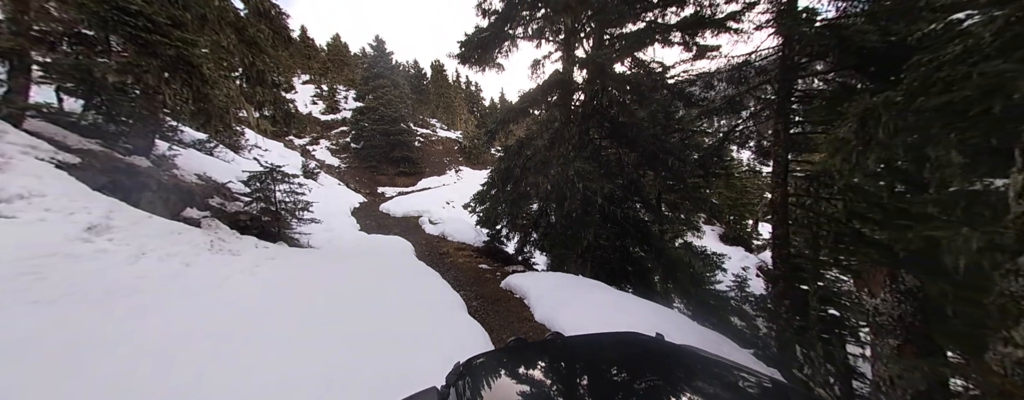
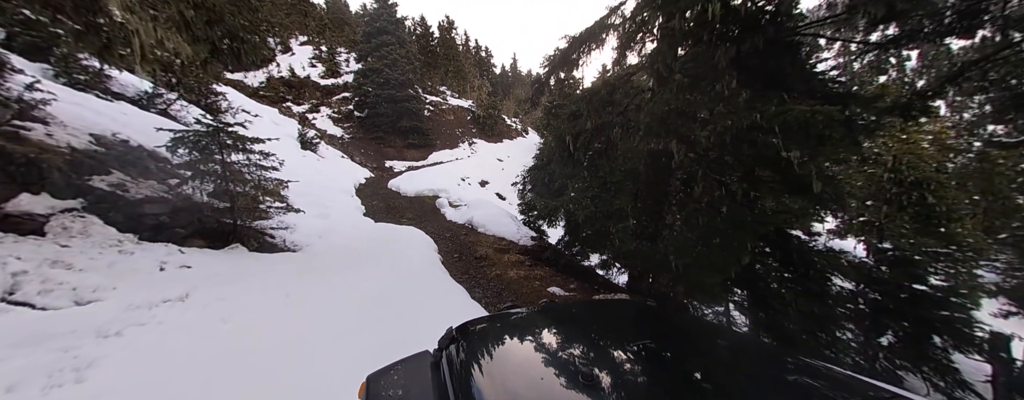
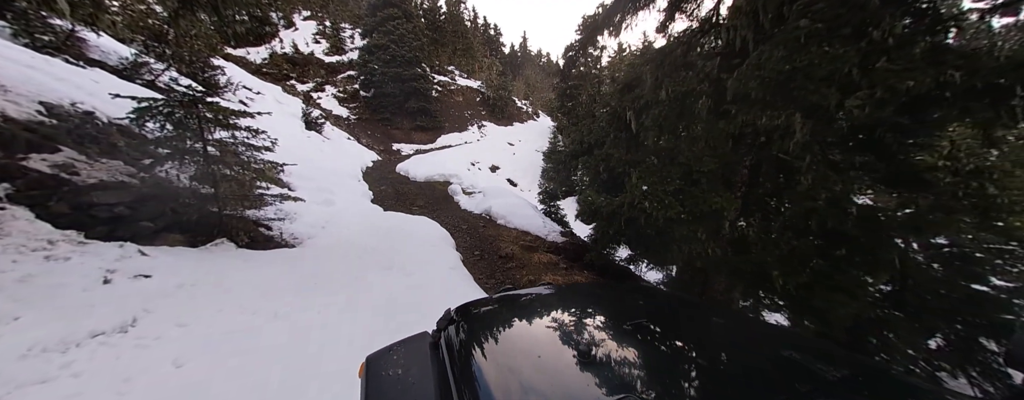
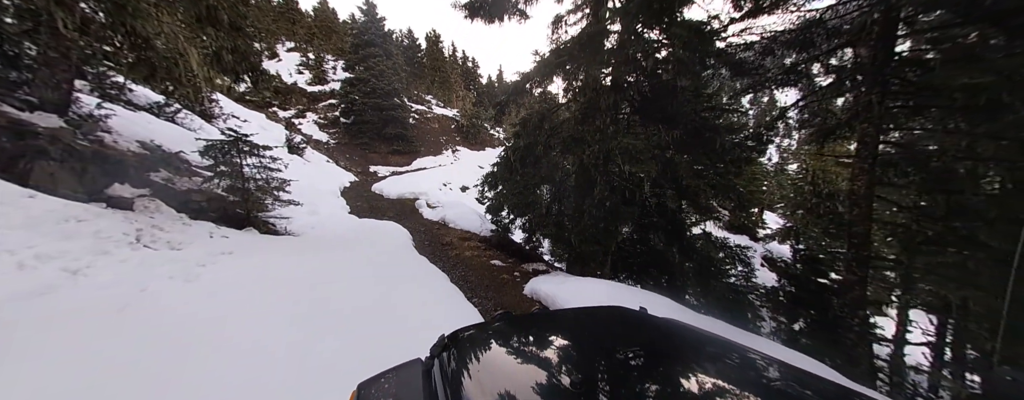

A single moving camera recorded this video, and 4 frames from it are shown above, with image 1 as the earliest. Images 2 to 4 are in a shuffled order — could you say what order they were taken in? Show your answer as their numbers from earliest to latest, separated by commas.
4, 2, 3
